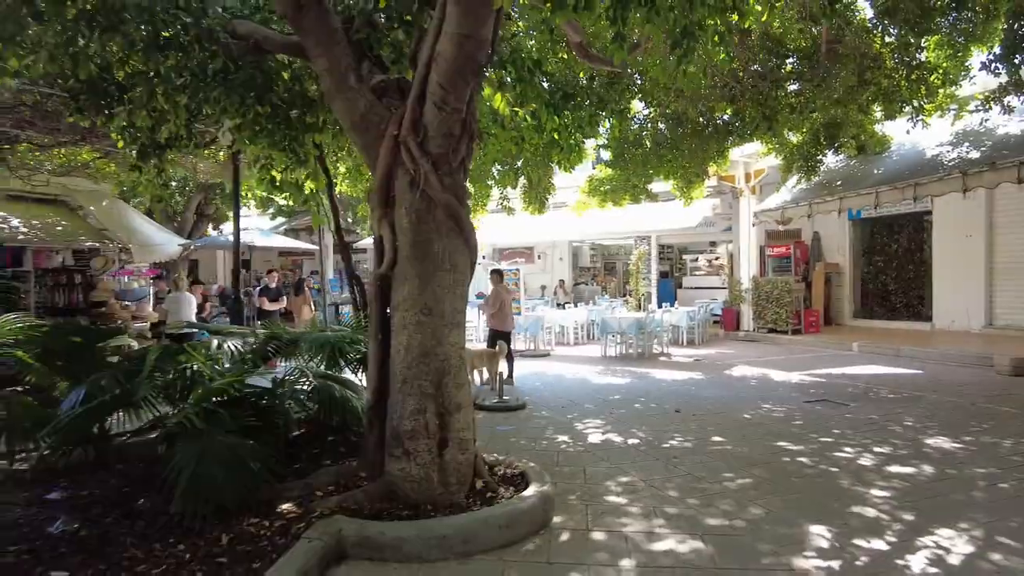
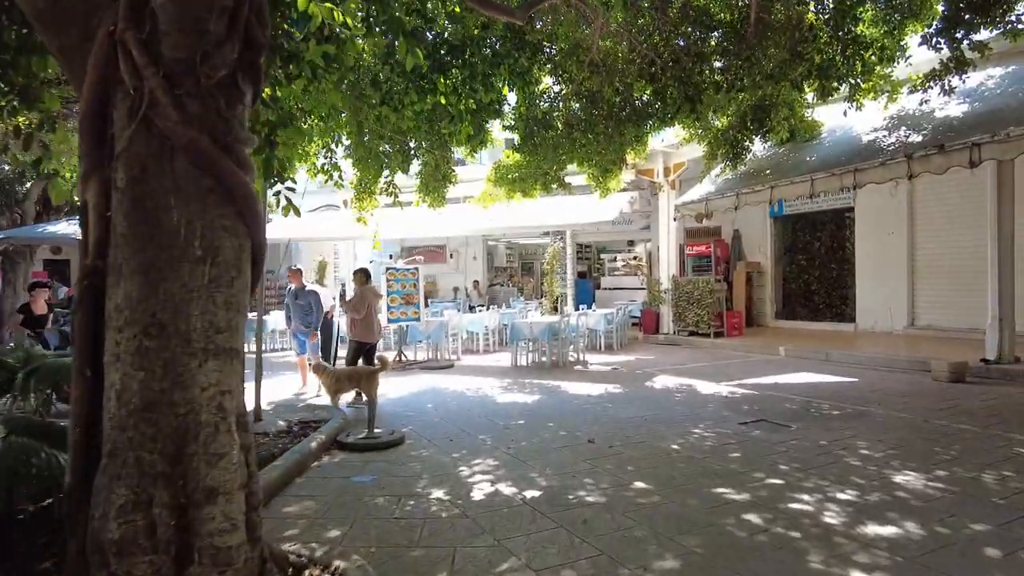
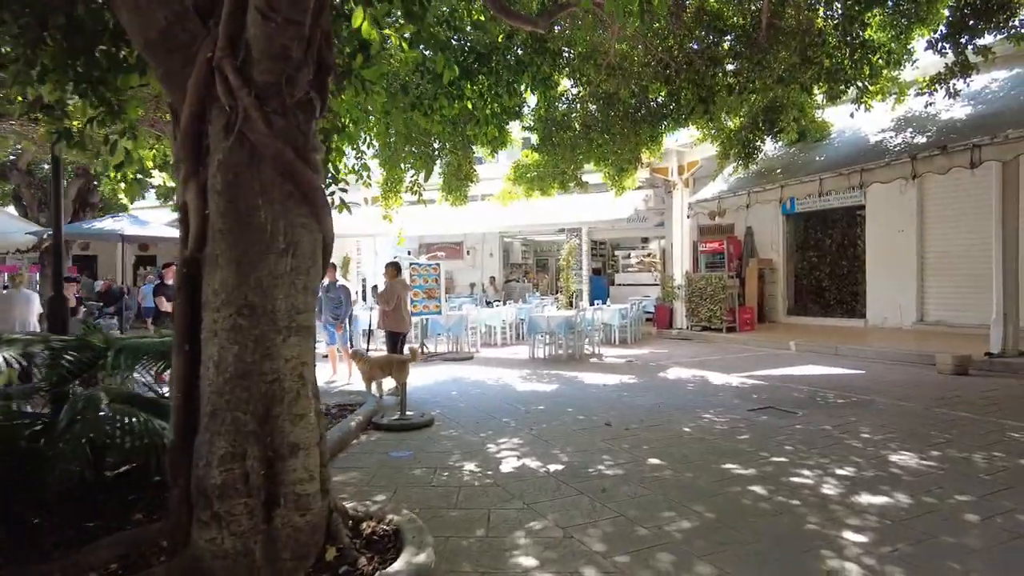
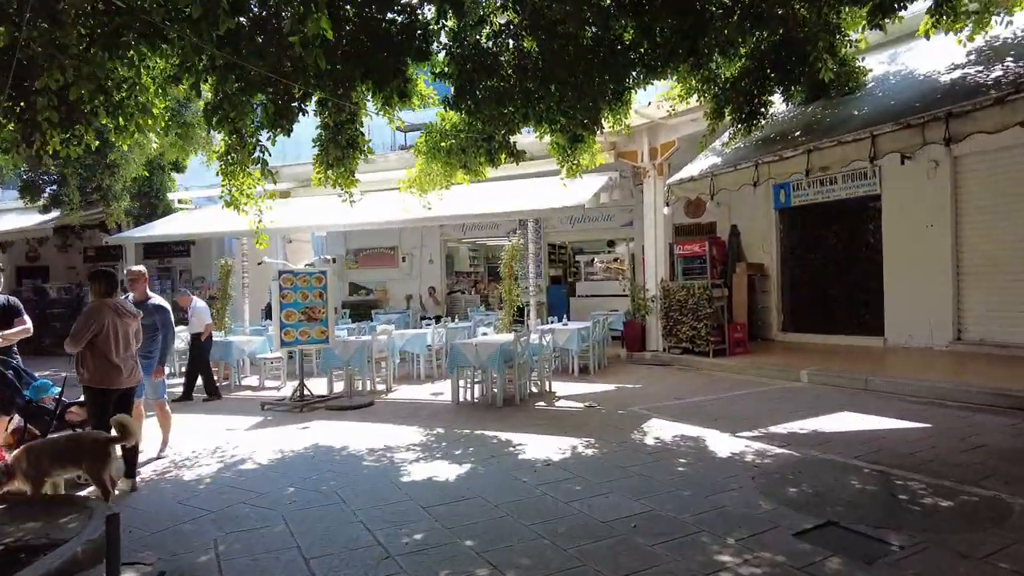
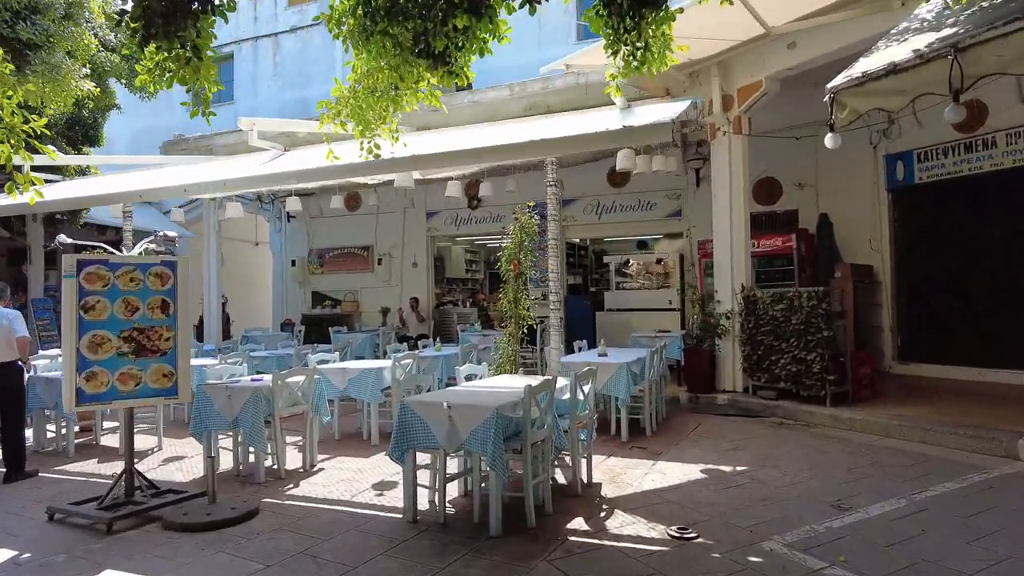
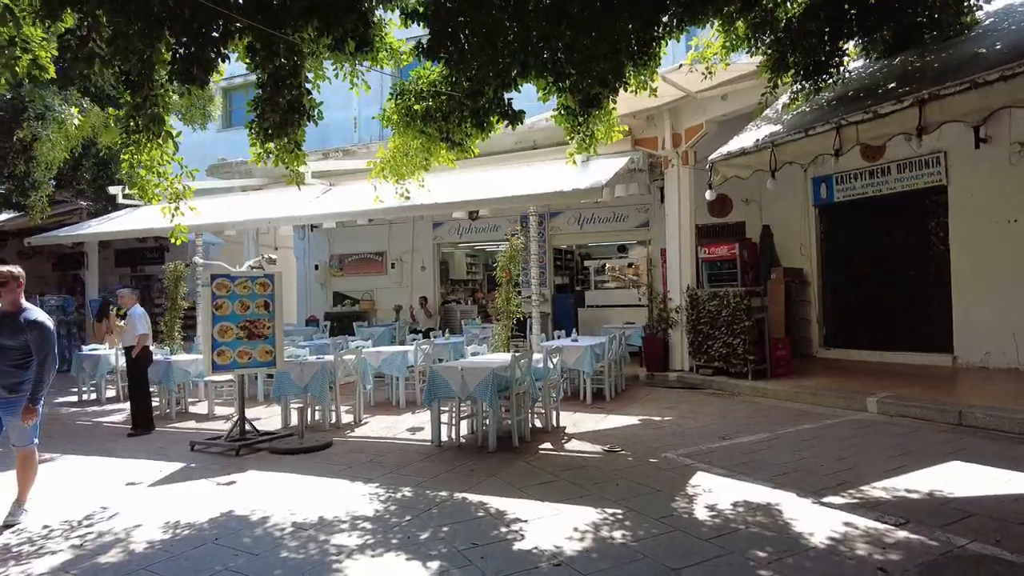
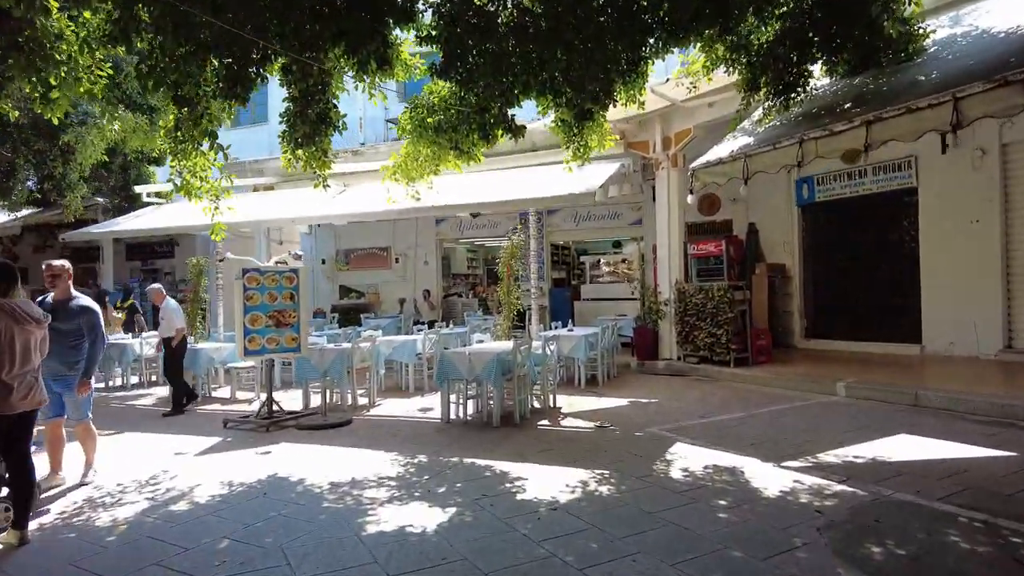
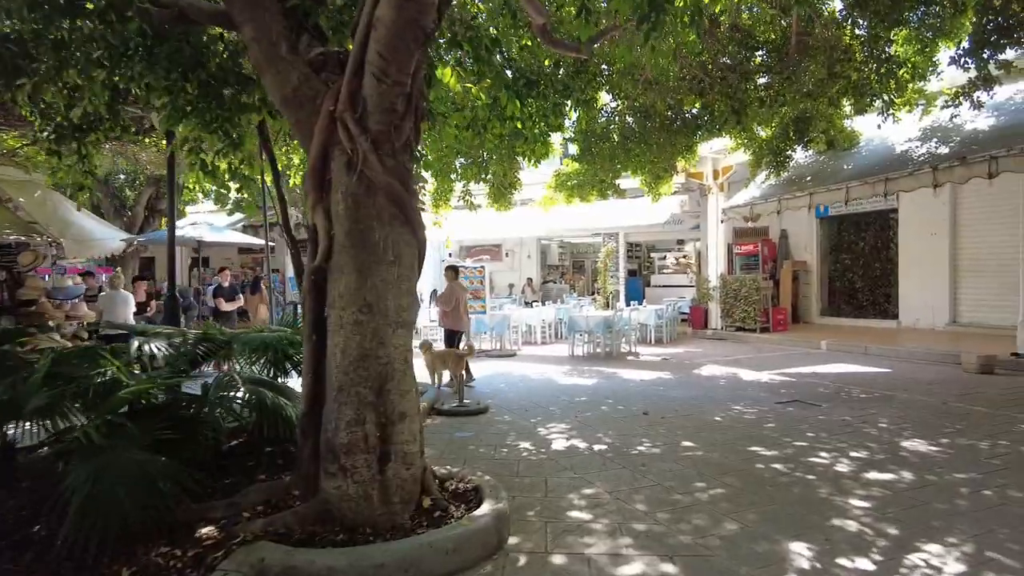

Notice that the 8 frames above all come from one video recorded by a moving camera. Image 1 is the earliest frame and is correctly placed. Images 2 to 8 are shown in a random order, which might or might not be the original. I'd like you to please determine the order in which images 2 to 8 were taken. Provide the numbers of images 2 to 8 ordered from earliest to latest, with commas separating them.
8, 3, 2, 4, 7, 6, 5
